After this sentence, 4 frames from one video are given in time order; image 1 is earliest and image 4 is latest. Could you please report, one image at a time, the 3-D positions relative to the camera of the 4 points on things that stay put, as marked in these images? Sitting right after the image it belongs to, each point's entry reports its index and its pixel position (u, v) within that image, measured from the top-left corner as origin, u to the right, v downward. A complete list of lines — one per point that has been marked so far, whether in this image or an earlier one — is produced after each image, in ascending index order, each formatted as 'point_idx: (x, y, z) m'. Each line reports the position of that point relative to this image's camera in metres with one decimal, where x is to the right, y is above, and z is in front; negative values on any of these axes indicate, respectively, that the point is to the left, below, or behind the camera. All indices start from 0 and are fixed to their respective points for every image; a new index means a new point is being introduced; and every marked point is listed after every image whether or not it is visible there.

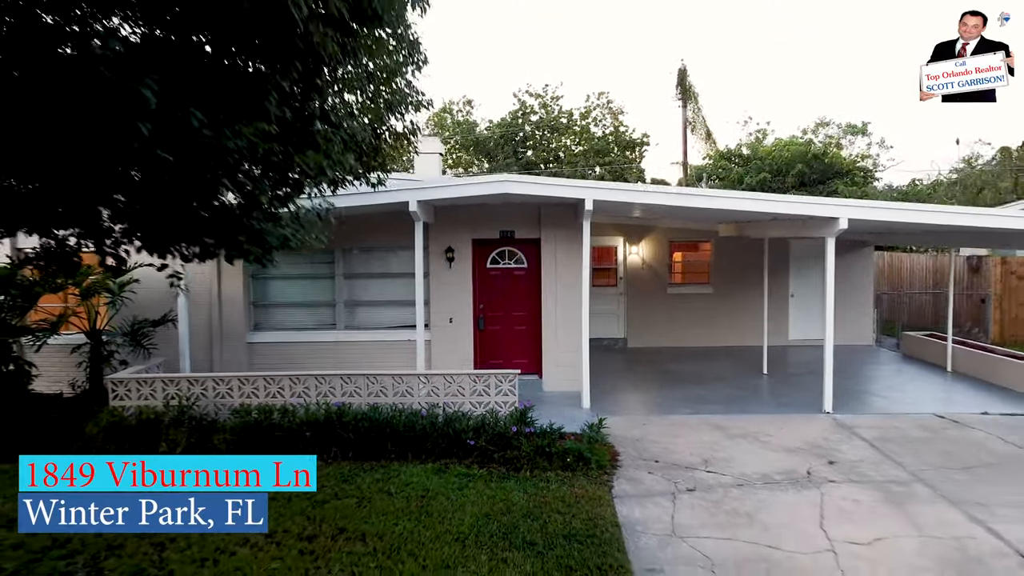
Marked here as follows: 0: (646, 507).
0: (+0.7, -1.2, +4.2) m
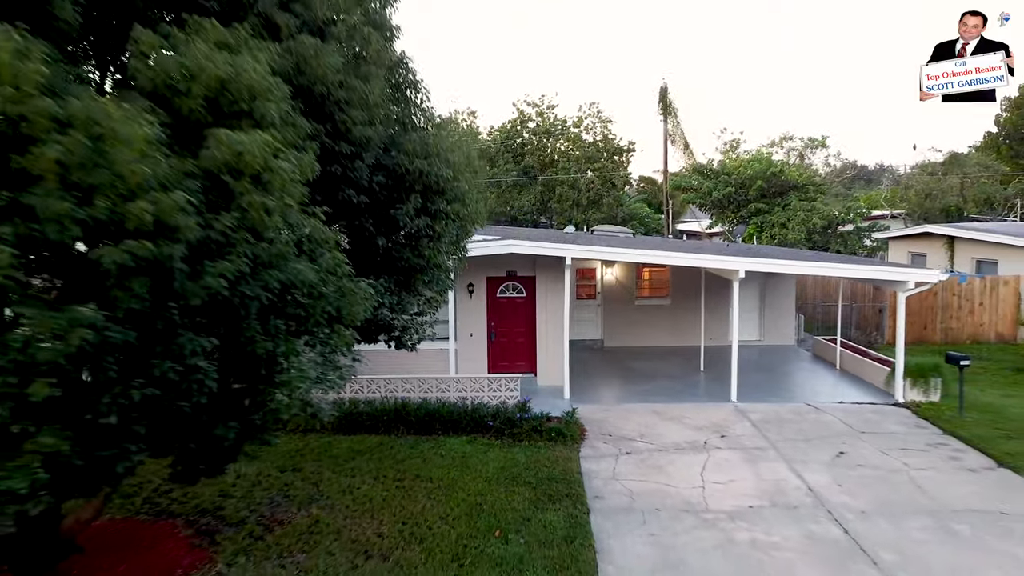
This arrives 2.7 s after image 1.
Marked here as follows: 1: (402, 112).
0: (+0.8, -1.5, +6.9) m
1: (-0.6, +1.0, +4.2) m
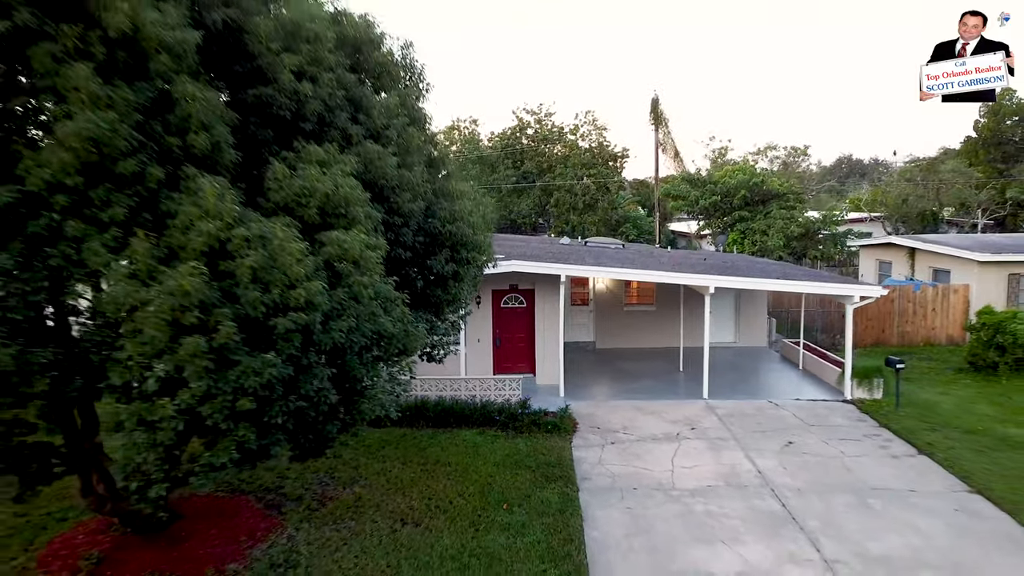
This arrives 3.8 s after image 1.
0: (+0.8, -1.7, +8.3) m
1: (-0.6, +0.7, +5.6) m
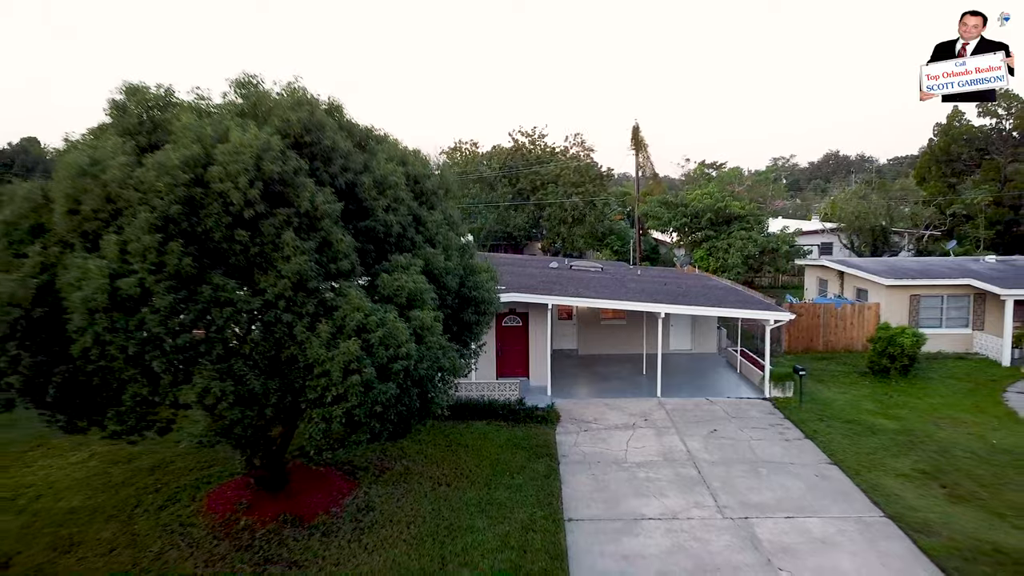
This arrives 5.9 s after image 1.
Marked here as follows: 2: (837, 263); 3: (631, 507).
0: (+0.8, -2.2, +11.4) m
1: (-0.5, +0.3, +8.7) m
2: (+7.7, +0.6, +18.4) m
3: (+1.4, -2.5, +9.0) m
